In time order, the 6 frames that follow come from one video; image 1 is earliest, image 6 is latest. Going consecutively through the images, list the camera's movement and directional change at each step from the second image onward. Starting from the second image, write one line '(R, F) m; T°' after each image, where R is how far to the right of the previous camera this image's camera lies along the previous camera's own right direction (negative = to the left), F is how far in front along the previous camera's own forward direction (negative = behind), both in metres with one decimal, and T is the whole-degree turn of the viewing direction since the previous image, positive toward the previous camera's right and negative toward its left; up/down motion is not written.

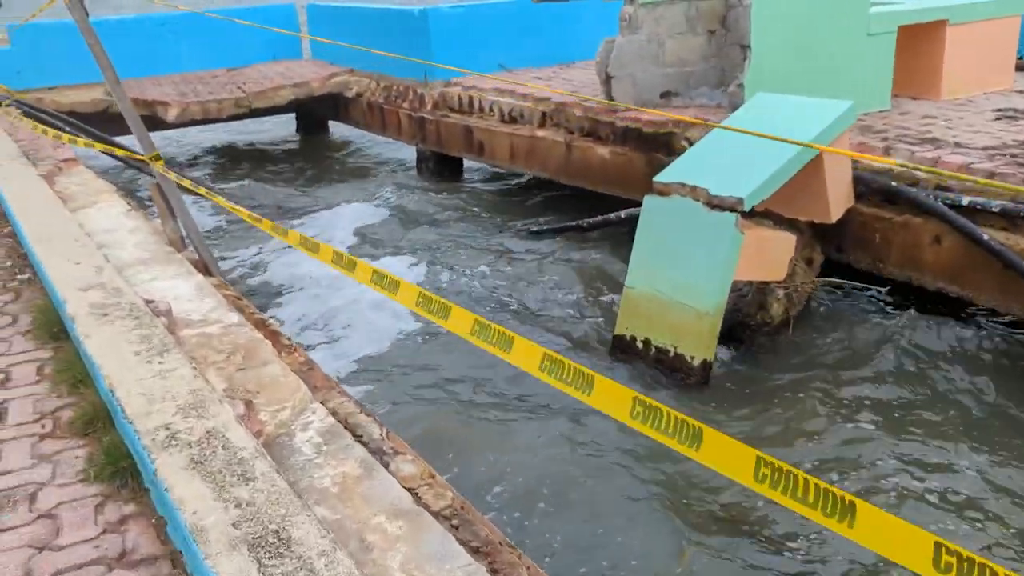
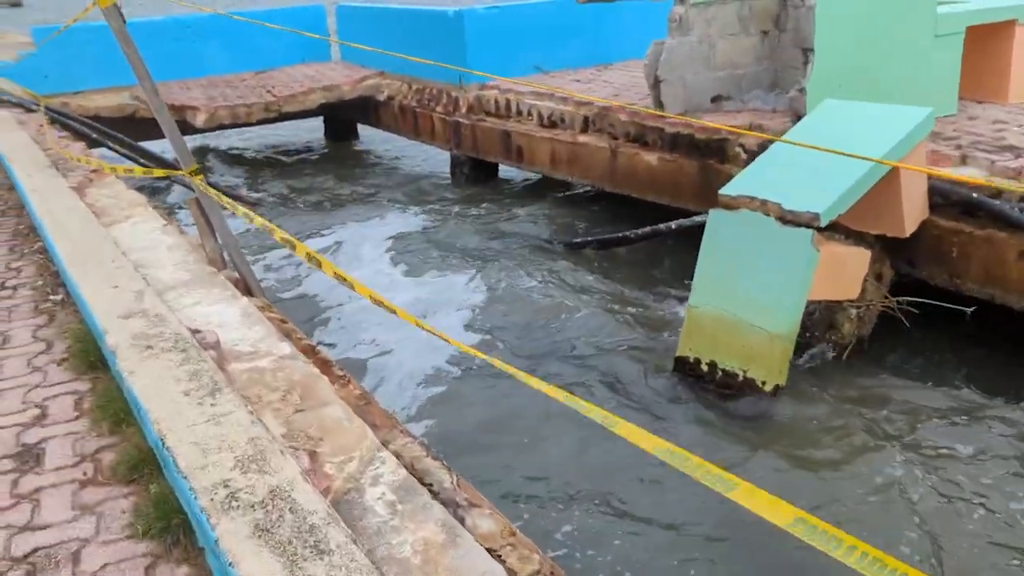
(-0.2, +0.3) m; -1°
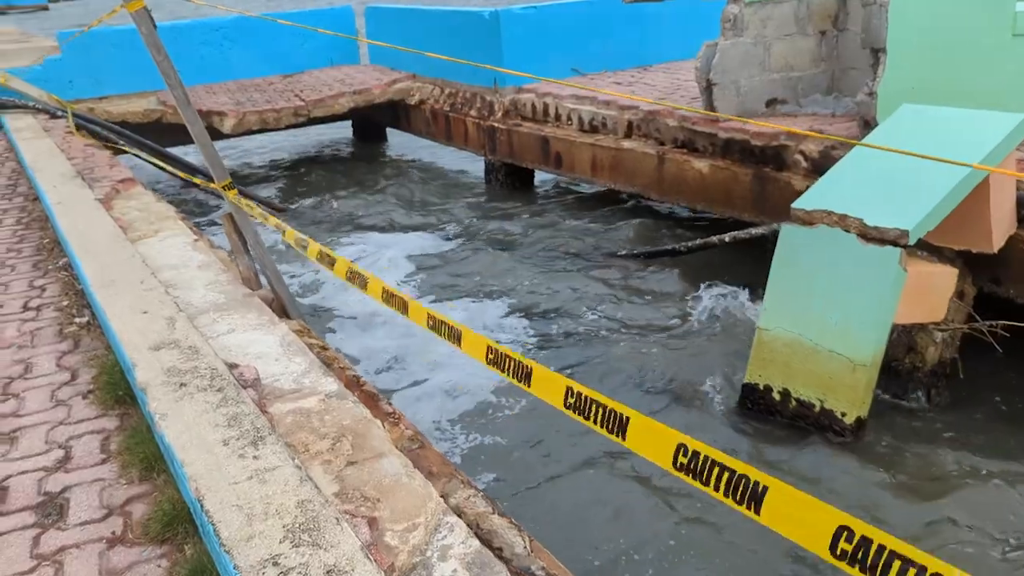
(-0.2, +0.3) m; -1°
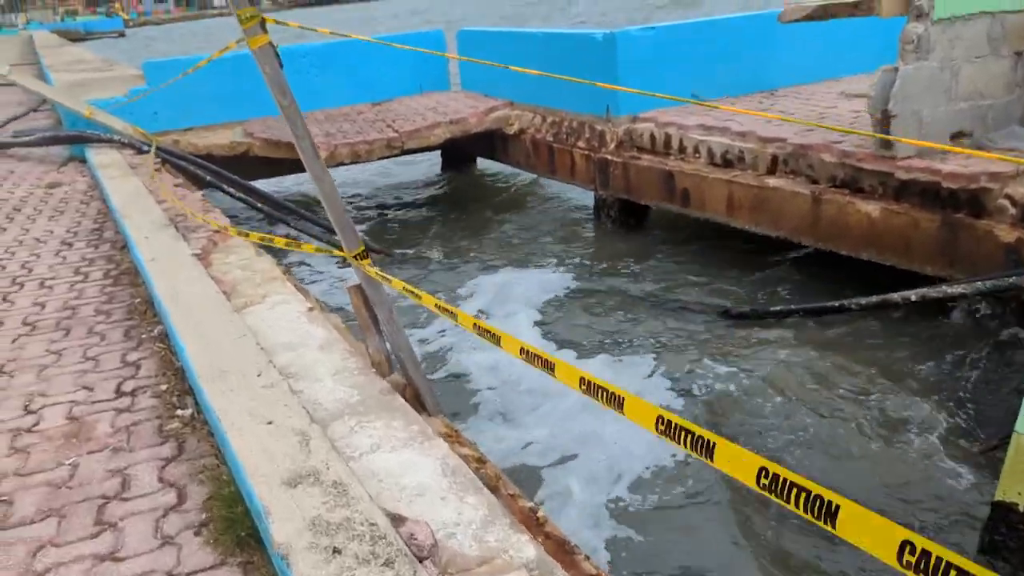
(-0.6, +0.8) m; -4°
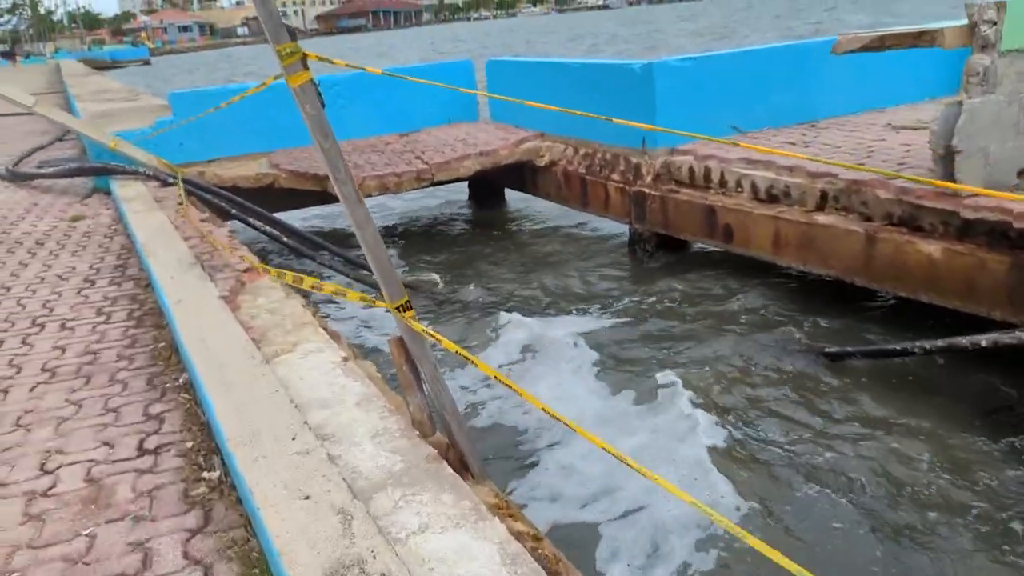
(-0.2, +0.3) m; -1°
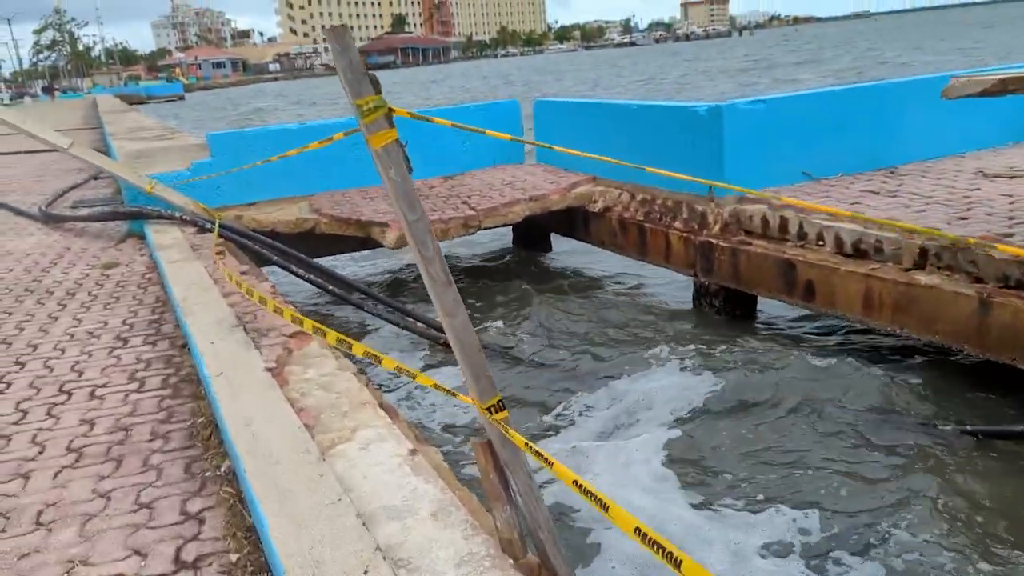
(-0.3, +0.5) m; -2°
